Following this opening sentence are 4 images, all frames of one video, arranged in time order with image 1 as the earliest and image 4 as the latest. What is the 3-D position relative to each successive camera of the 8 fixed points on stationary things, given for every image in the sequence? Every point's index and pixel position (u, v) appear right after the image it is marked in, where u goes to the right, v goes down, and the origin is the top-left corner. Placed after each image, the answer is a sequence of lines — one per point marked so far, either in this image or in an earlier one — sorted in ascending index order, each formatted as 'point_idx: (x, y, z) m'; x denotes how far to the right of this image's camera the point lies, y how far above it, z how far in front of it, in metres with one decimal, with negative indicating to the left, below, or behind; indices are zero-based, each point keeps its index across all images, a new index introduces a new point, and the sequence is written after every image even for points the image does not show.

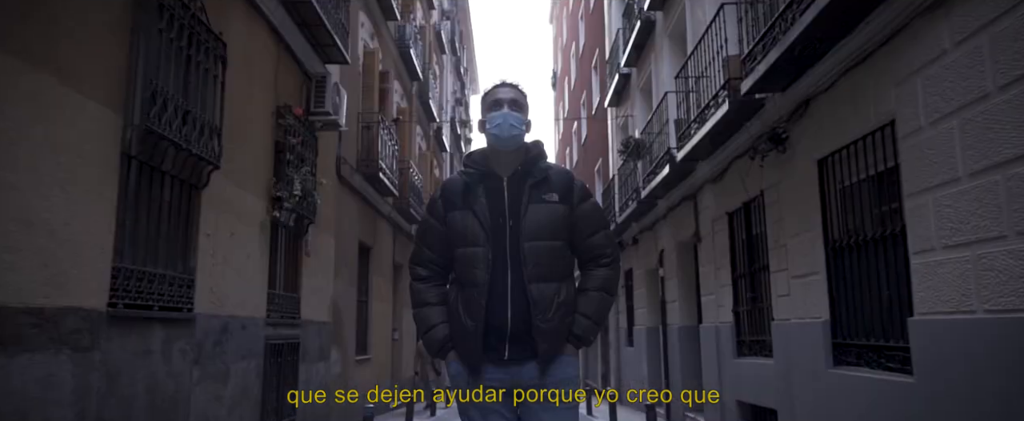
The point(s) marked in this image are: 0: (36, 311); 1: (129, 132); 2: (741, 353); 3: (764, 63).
0: (-2.9, -0.6, +4.6) m
1: (-2.9, +0.6, +5.7) m
2: (+3.0, -1.9, +9.8) m
3: (+2.5, +1.4, +7.2) m
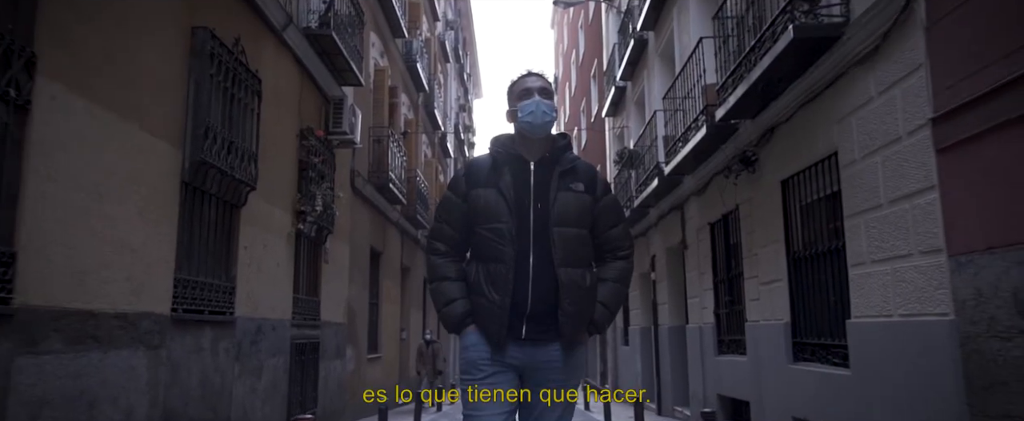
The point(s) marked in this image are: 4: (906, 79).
0: (-3.0, -0.8, +5.6) m
1: (-2.9, +0.4, +6.8) m
2: (+3.0, -2.0, +10.8) m
3: (+2.4, +1.3, +8.2) m
4: (+2.9, +1.0, +5.4) m
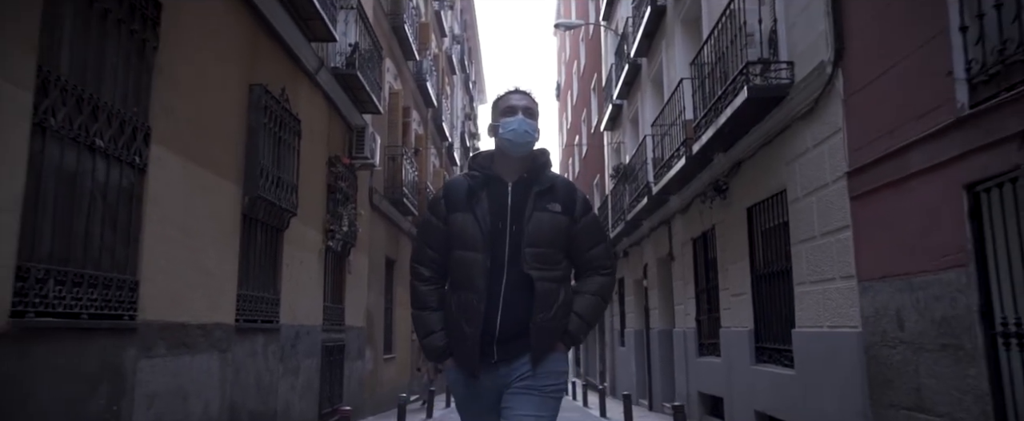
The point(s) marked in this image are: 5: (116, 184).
0: (-2.9, -1.1, +7.0) m
1: (-2.9, +0.1, +8.1) m
2: (+3.1, -2.3, +12.2) m
3: (+2.5, +1.0, +9.6) m
4: (+2.9, +0.7, +6.7) m
5: (-2.9, +0.2, +5.5) m
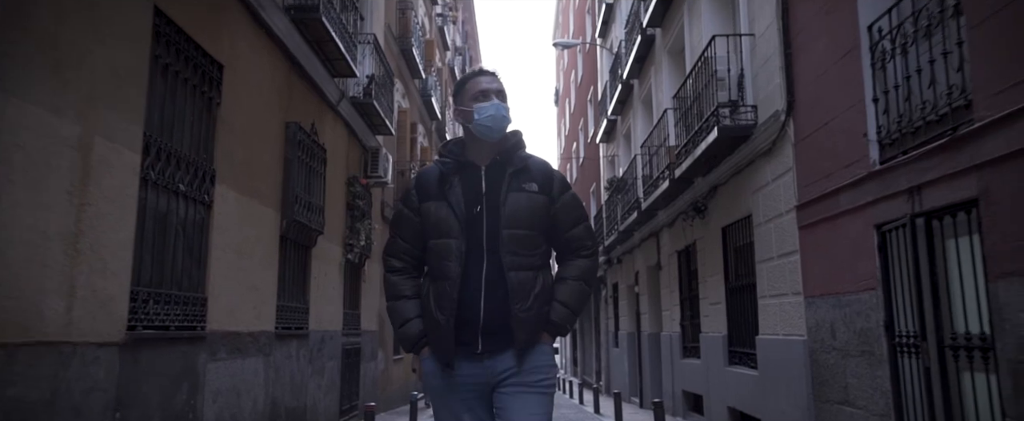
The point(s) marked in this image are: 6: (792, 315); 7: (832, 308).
0: (-2.9, -1.4, +8.2) m
1: (-2.9, -0.2, +9.4) m
2: (+3.1, -2.6, +13.4) m
3: (+2.5, +0.7, +10.8) m
4: (+2.9, +0.4, +8.0) m
5: (-2.9, -0.1, +6.7) m
6: (+2.9, -1.1, +7.9) m
7: (+2.9, -0.9, +6.8) m
